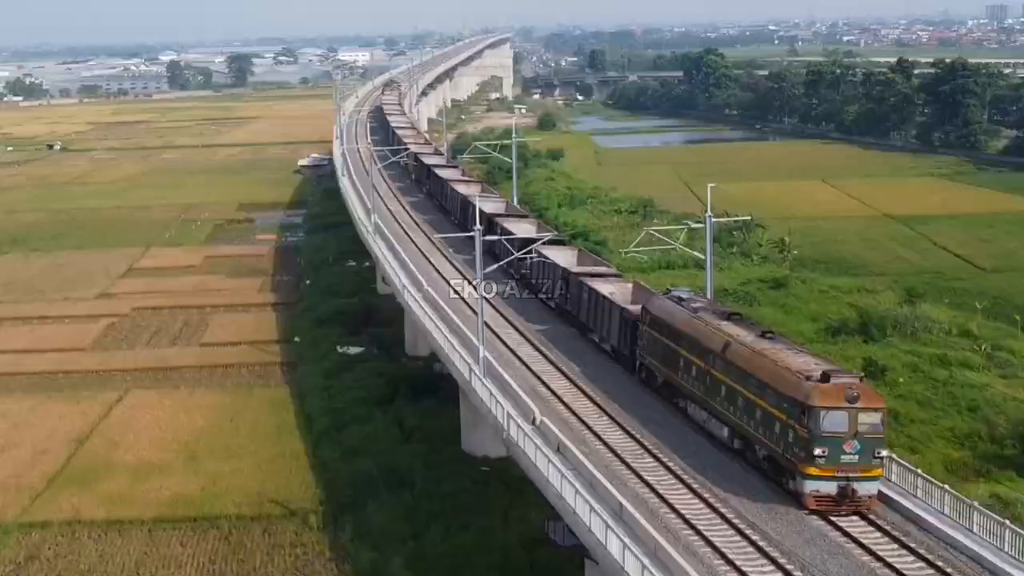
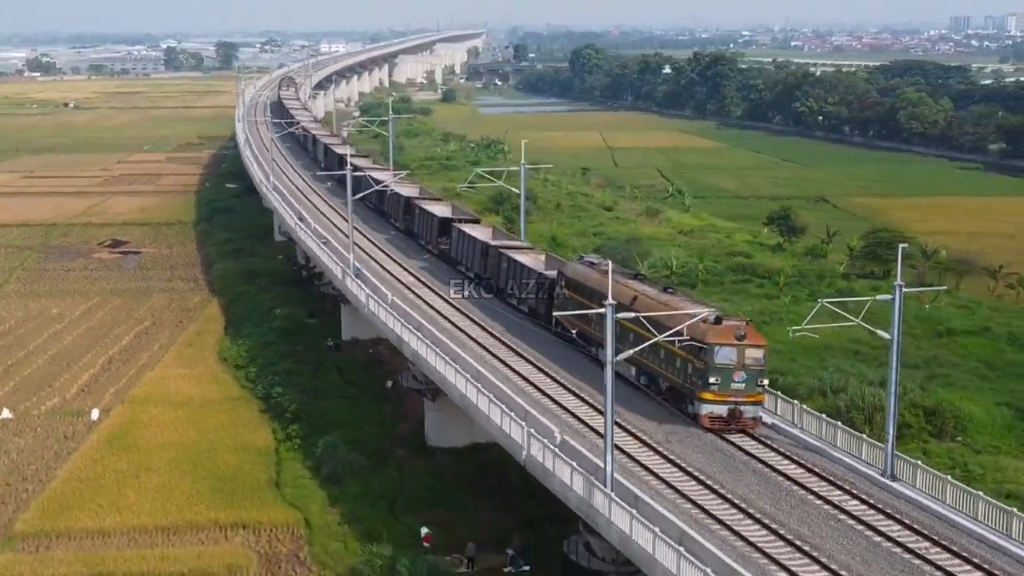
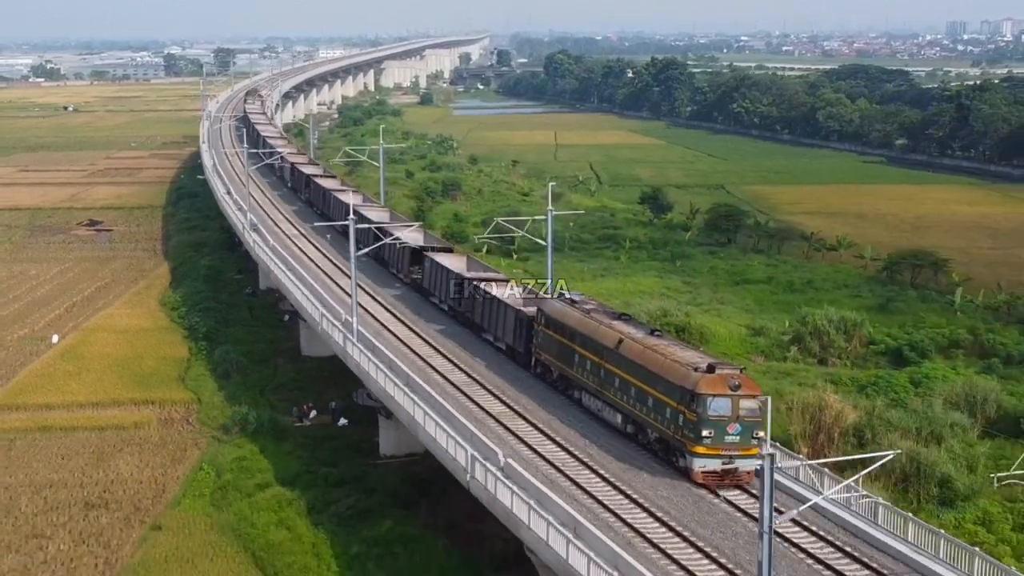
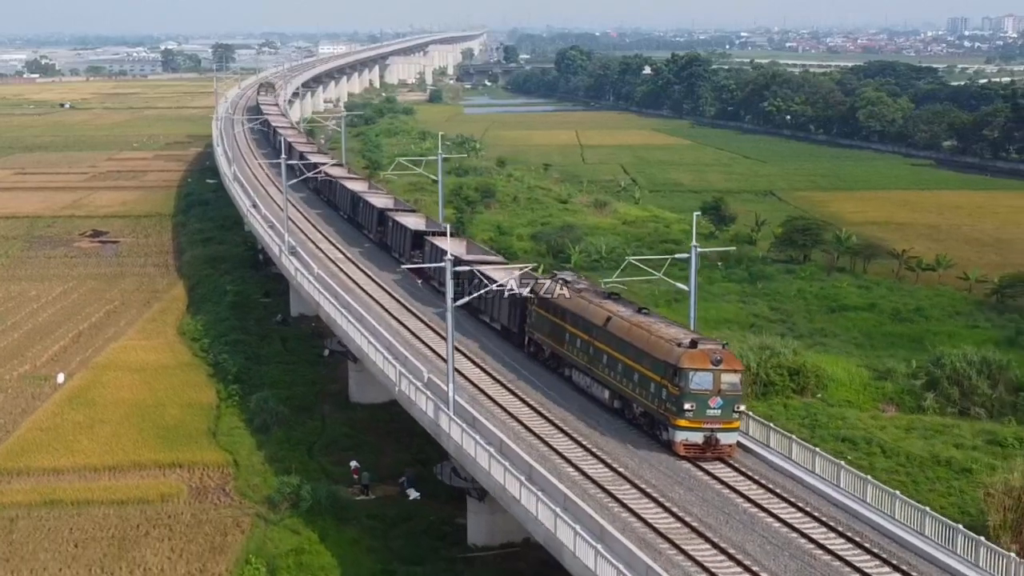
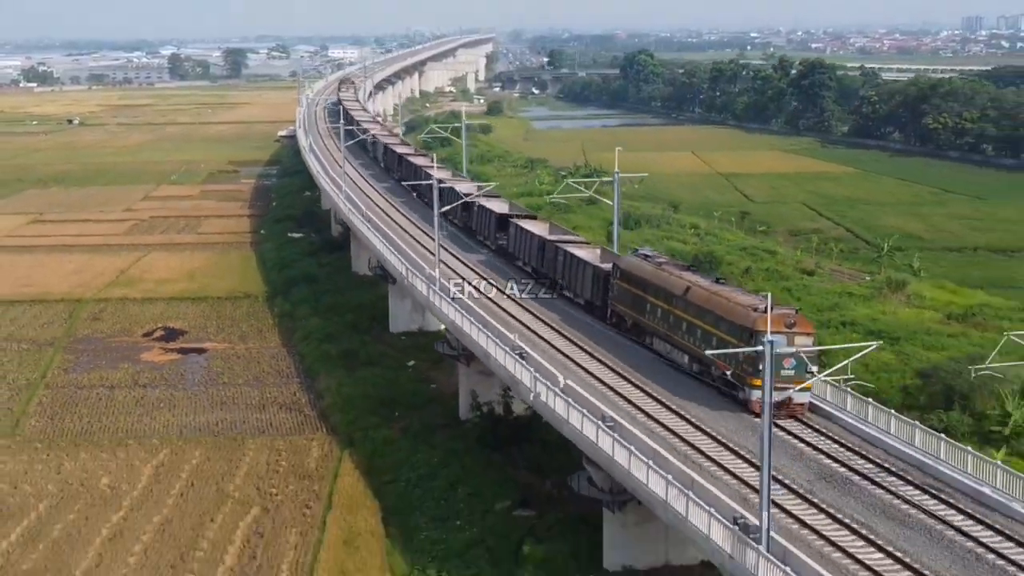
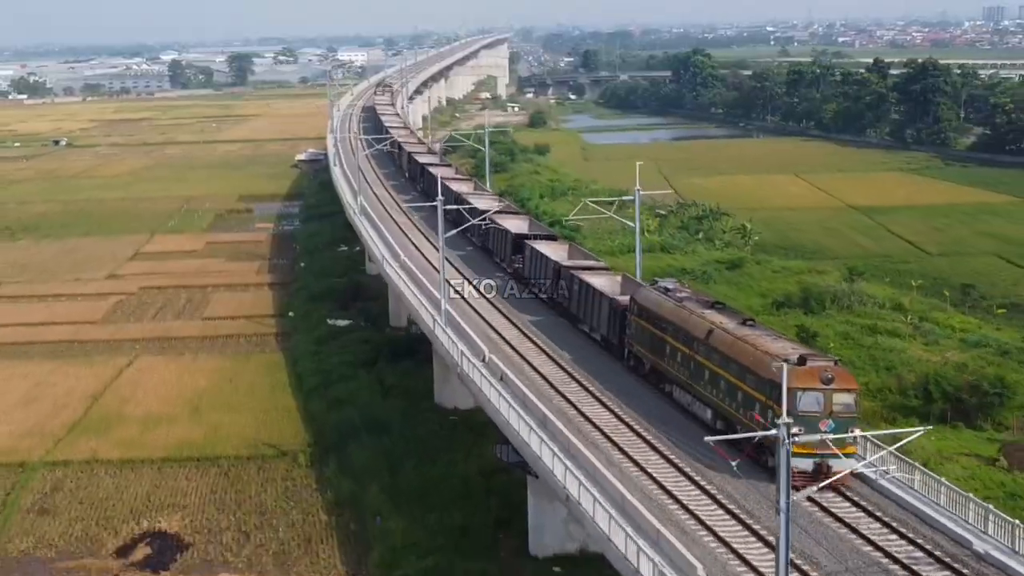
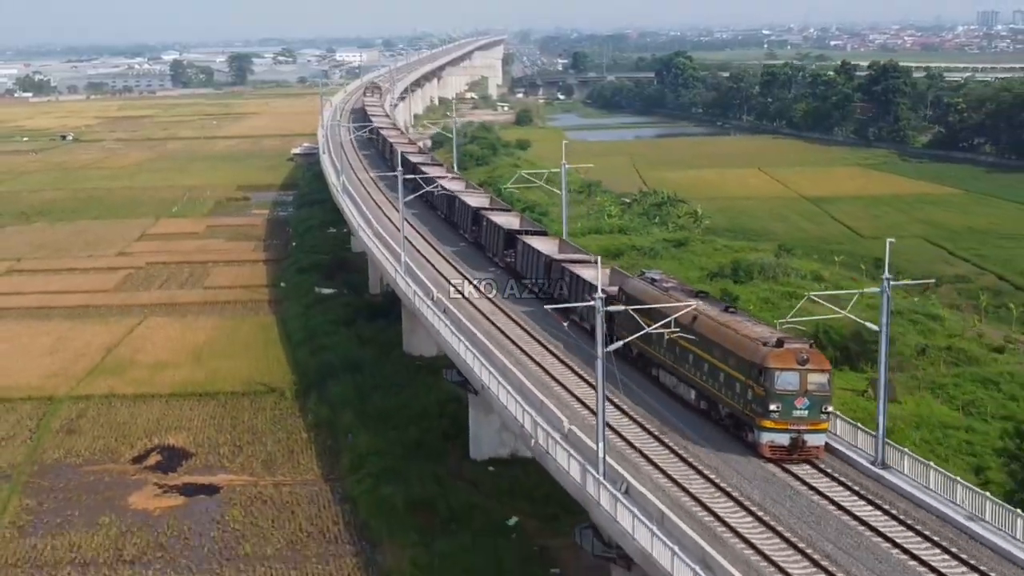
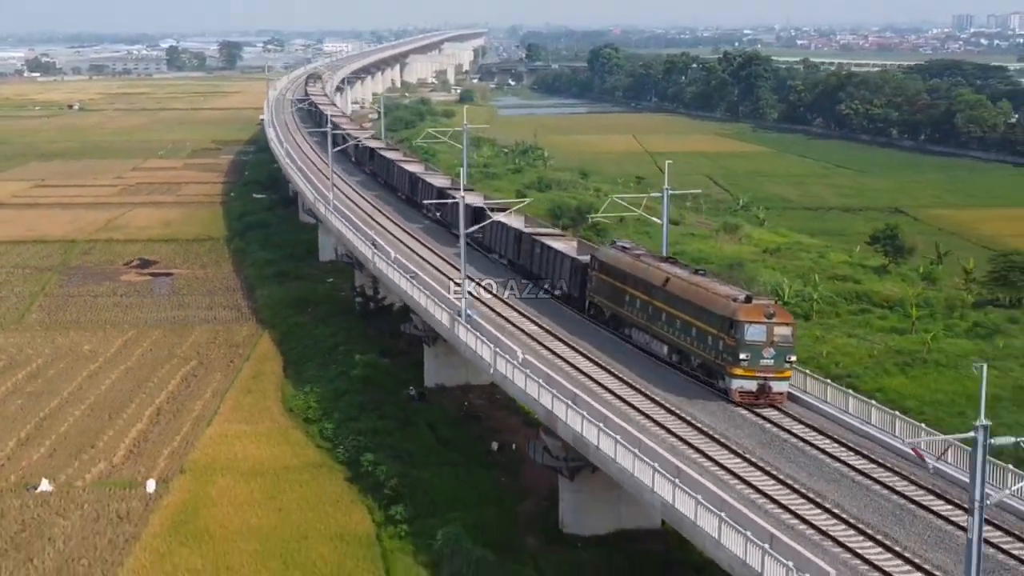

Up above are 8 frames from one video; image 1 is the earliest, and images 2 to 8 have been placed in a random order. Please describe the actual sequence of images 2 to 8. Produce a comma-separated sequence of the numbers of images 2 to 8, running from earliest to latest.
6, 7, 5, 8, 2, 4, 3
